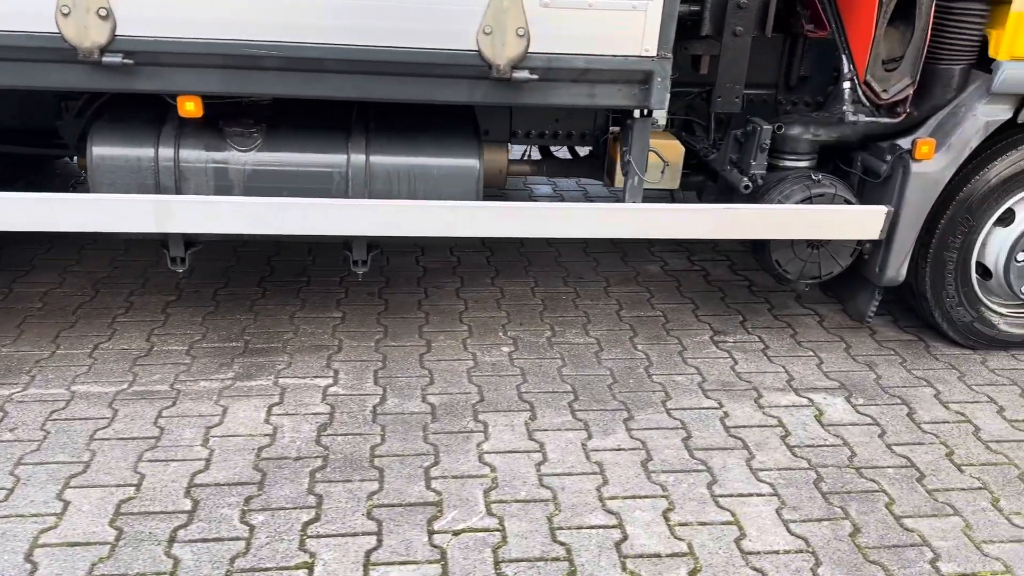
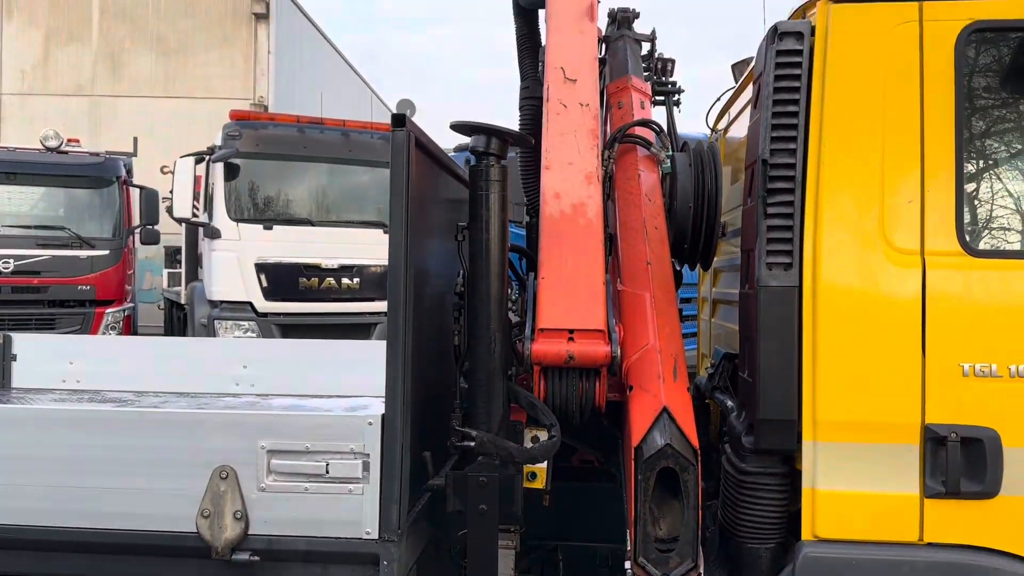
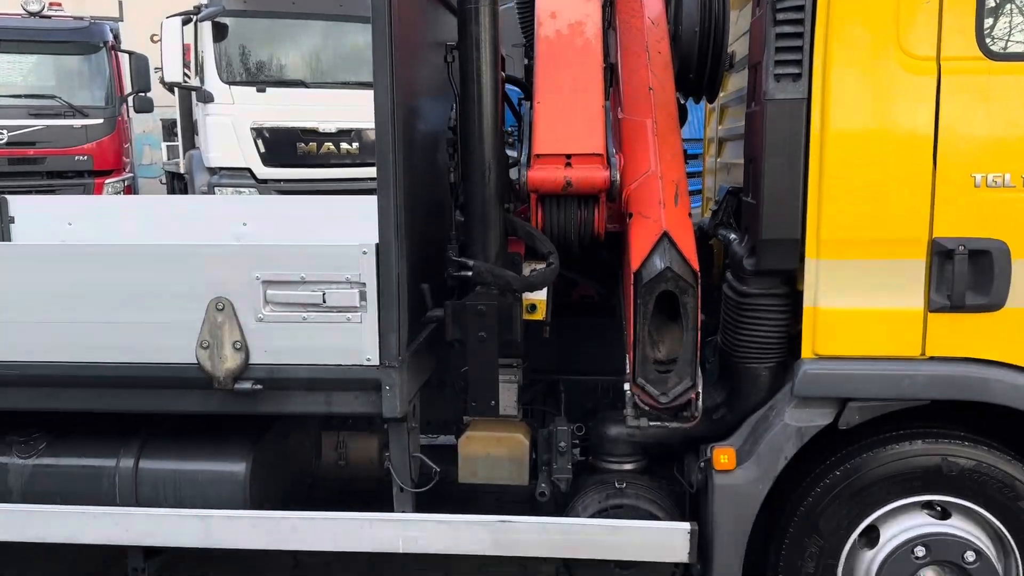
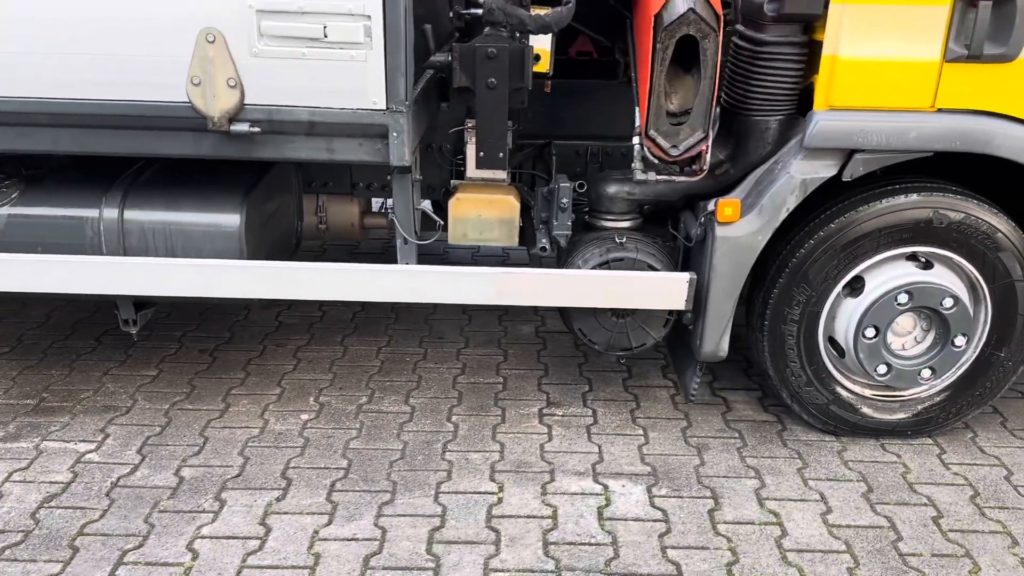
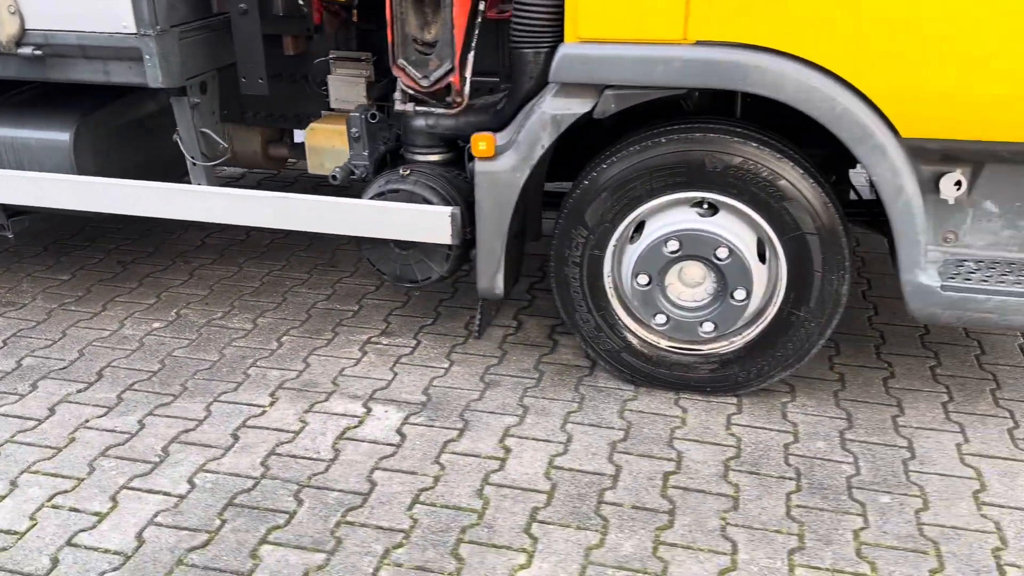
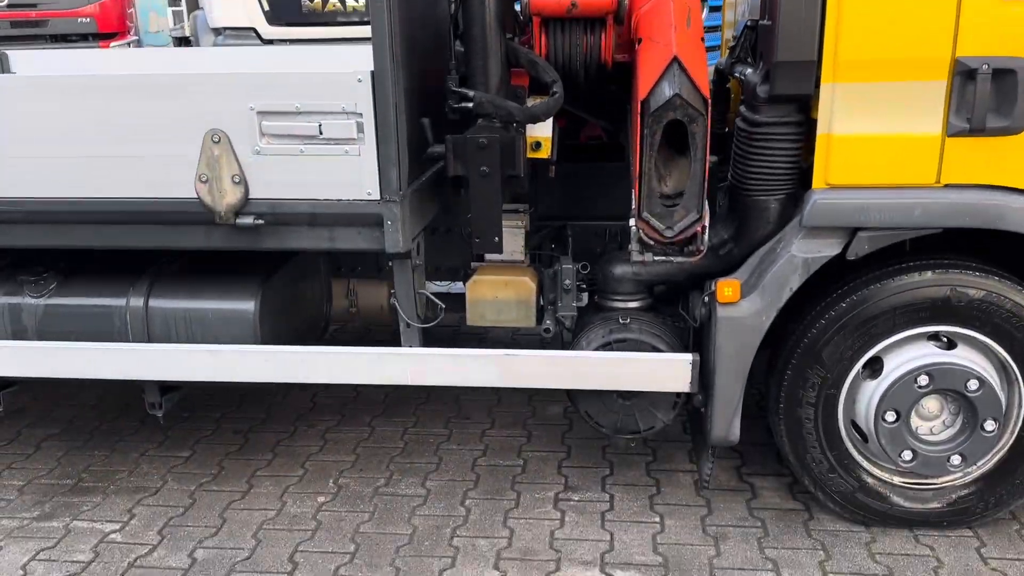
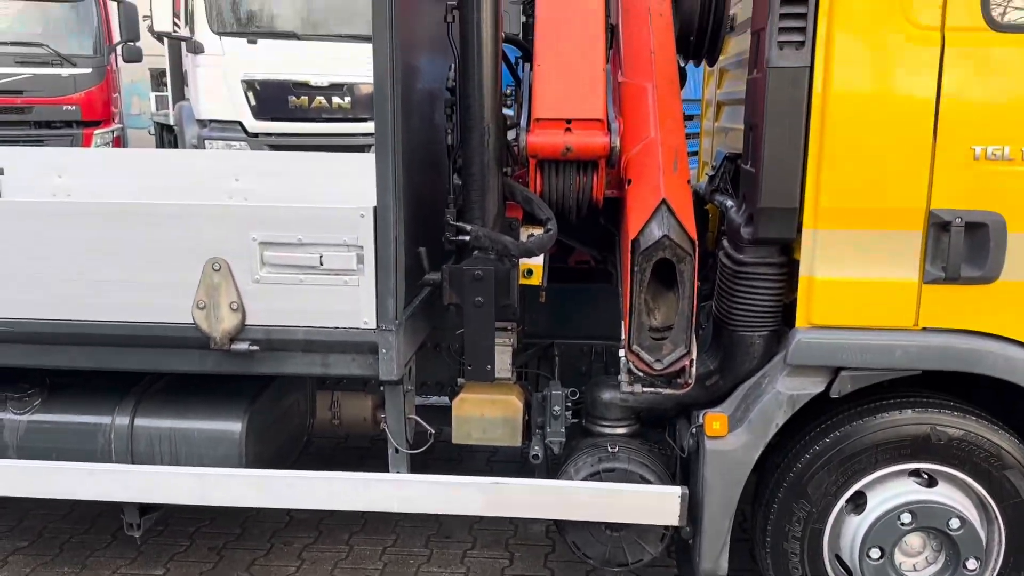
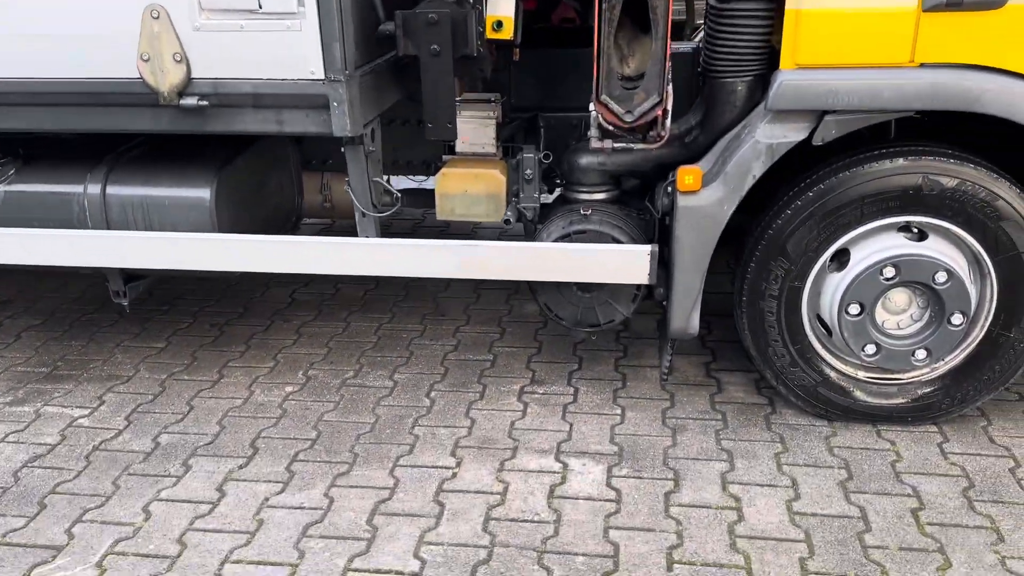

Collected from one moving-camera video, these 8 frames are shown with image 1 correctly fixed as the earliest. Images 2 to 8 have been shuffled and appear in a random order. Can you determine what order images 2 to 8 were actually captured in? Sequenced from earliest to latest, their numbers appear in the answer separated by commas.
4, 7, 2, 3, 6, 8, 5
